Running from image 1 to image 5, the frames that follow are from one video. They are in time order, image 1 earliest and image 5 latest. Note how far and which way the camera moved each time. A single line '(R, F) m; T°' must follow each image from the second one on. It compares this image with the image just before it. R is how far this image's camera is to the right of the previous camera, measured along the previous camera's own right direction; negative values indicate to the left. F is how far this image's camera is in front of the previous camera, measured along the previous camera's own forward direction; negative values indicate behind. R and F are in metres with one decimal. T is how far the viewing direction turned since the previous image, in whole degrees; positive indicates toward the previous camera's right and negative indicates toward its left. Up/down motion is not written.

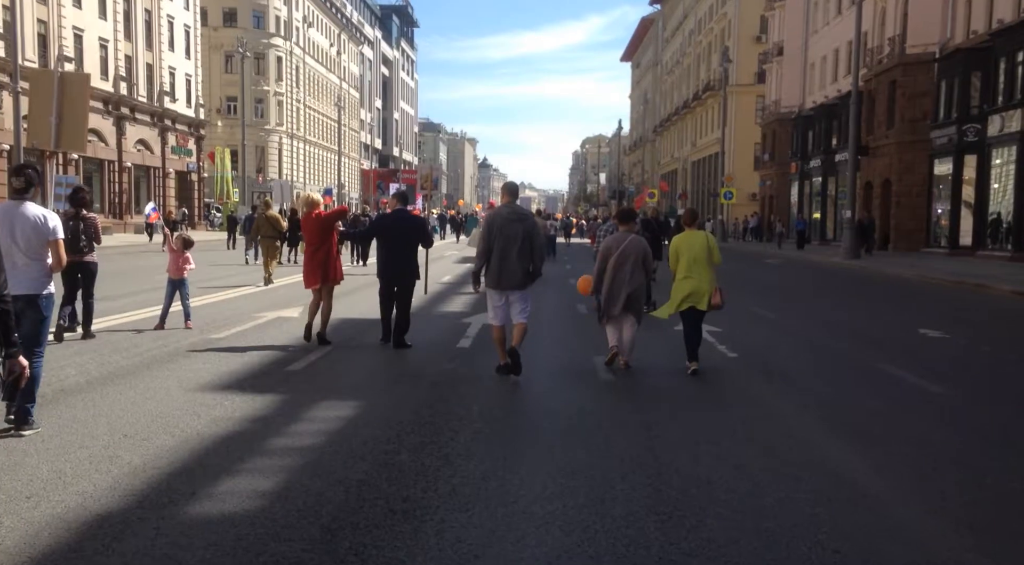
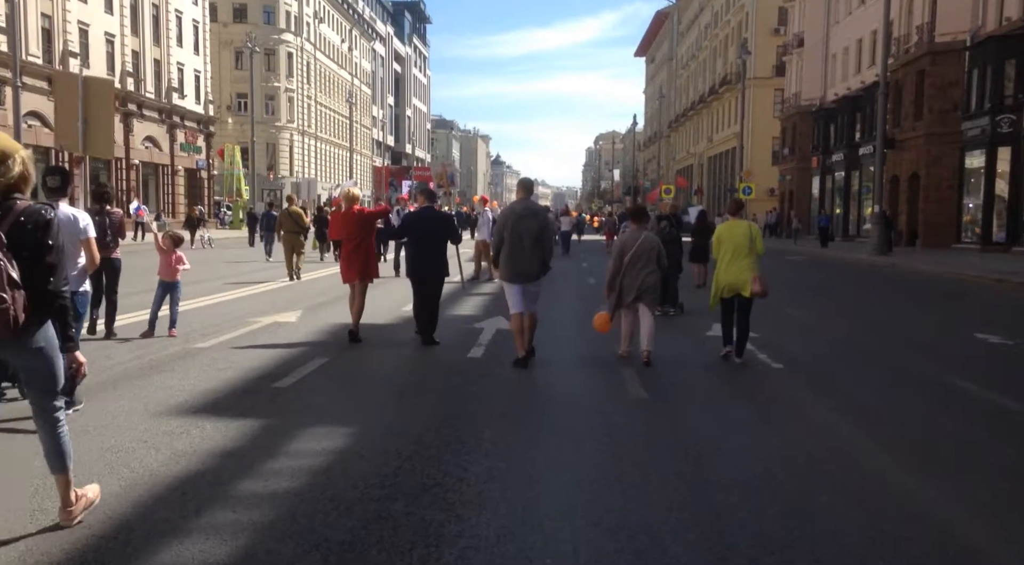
(0.0, +1.2) m; -1°
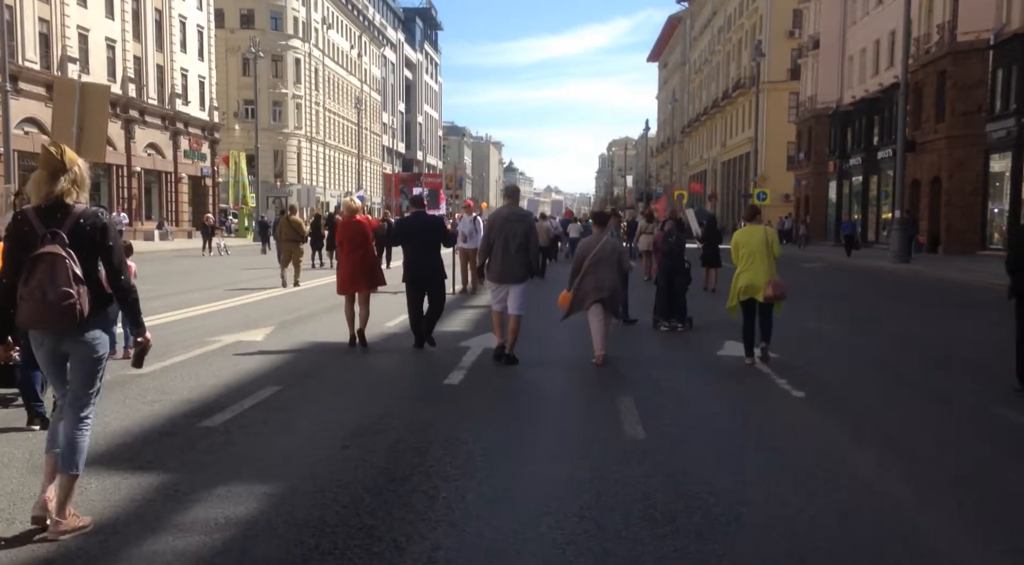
(+0.3, +1.3) m; -1°
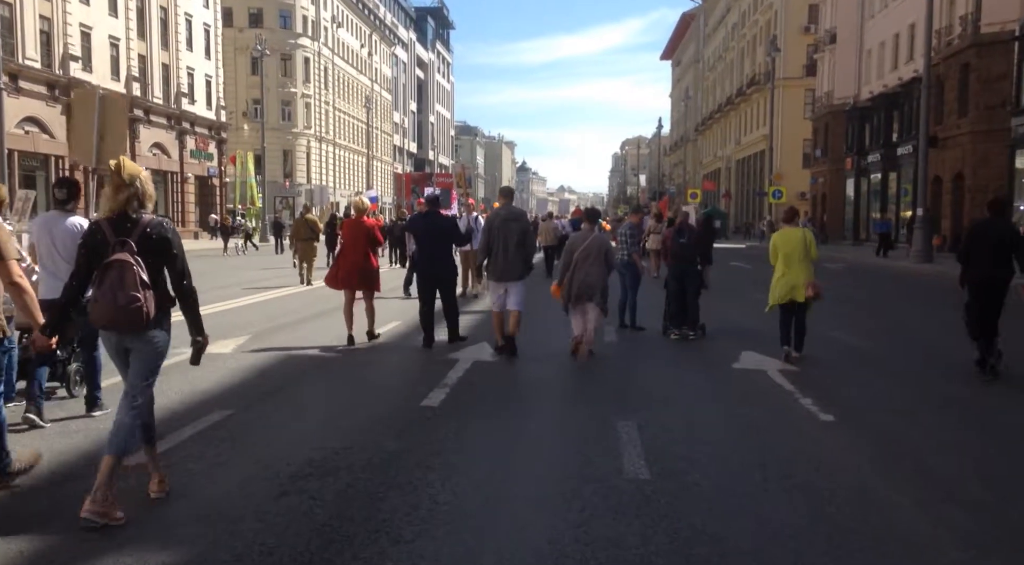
(+0.2, +1.0) m; -1°
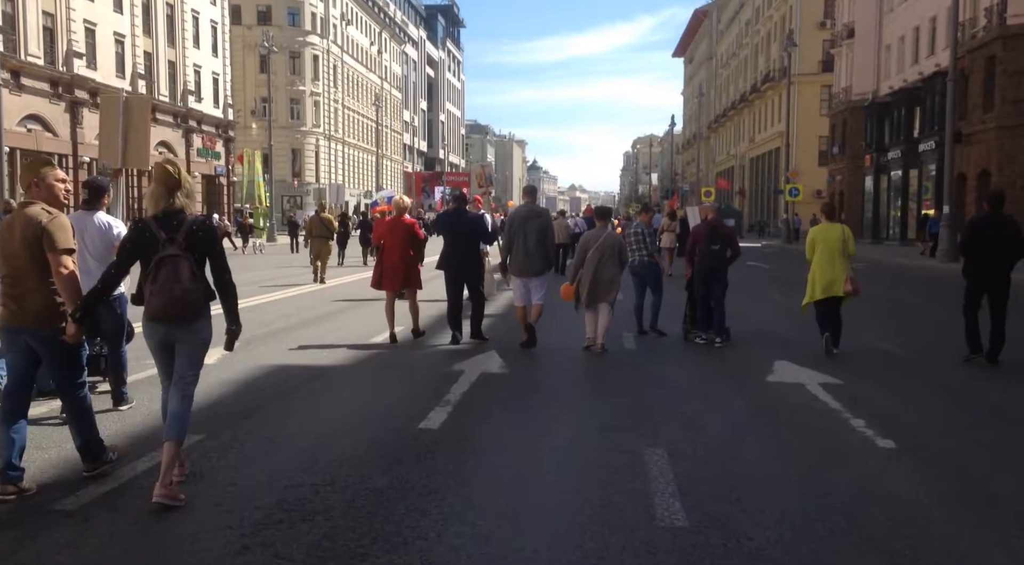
(0.0, +1.0) m; -1°
